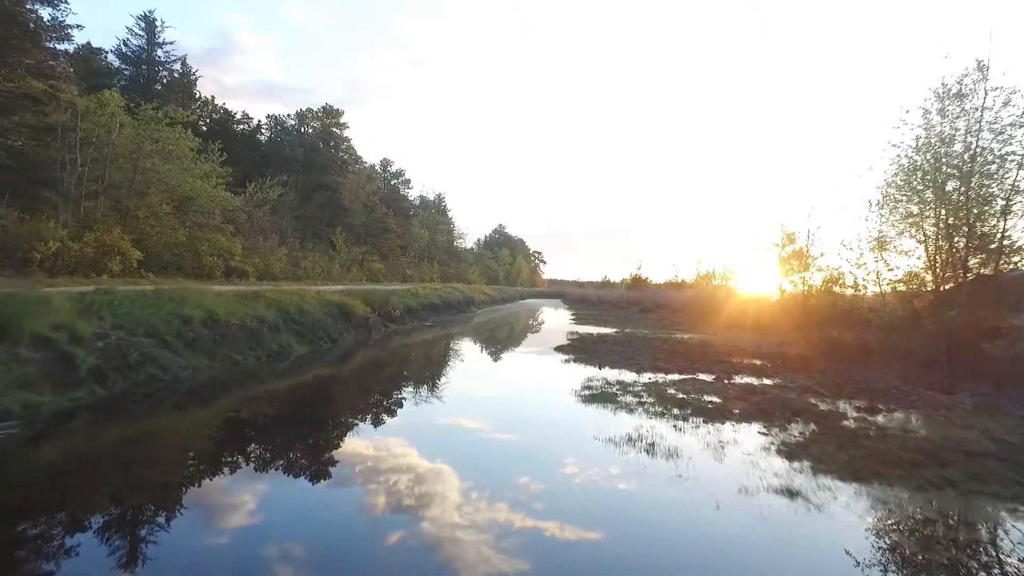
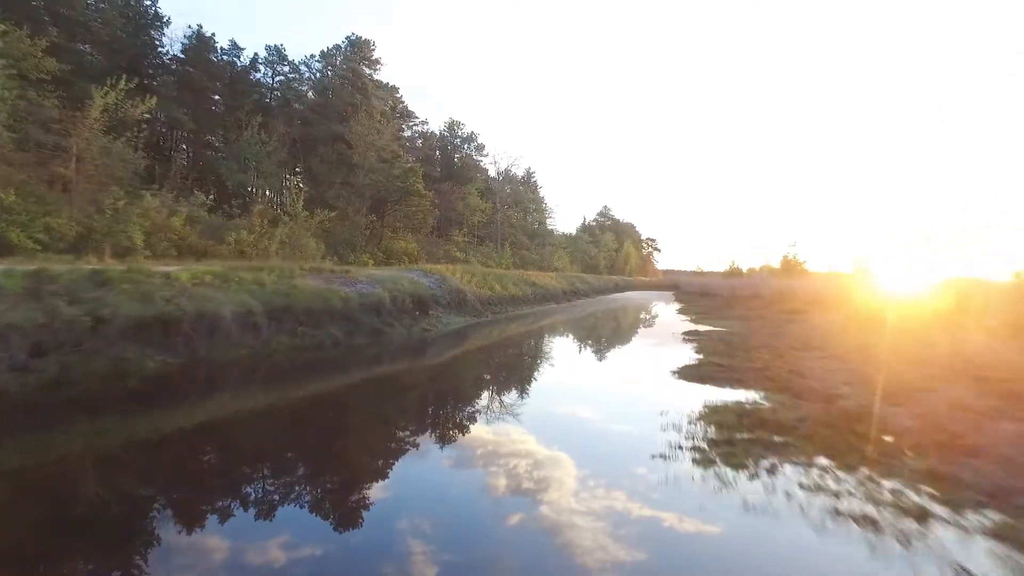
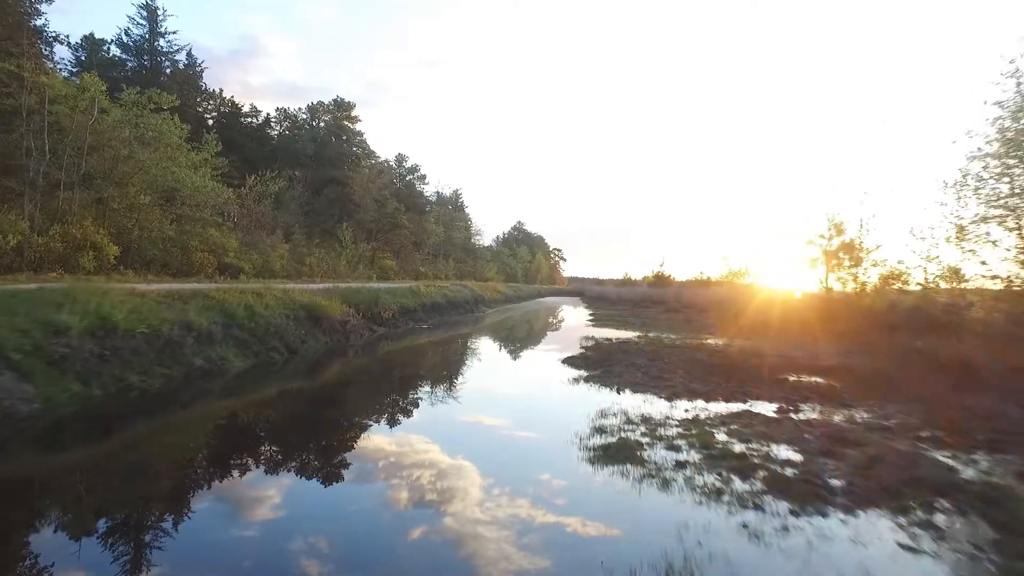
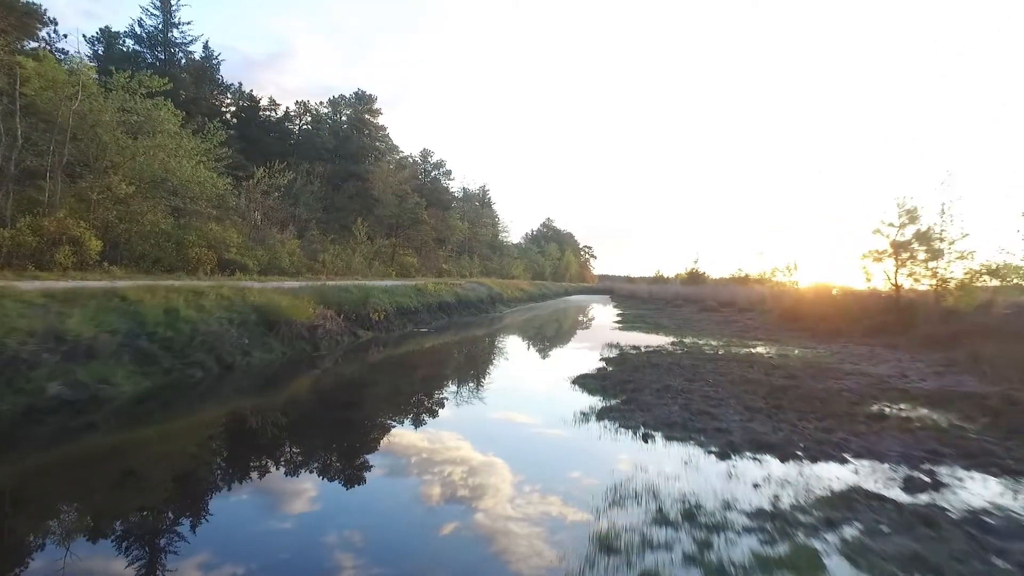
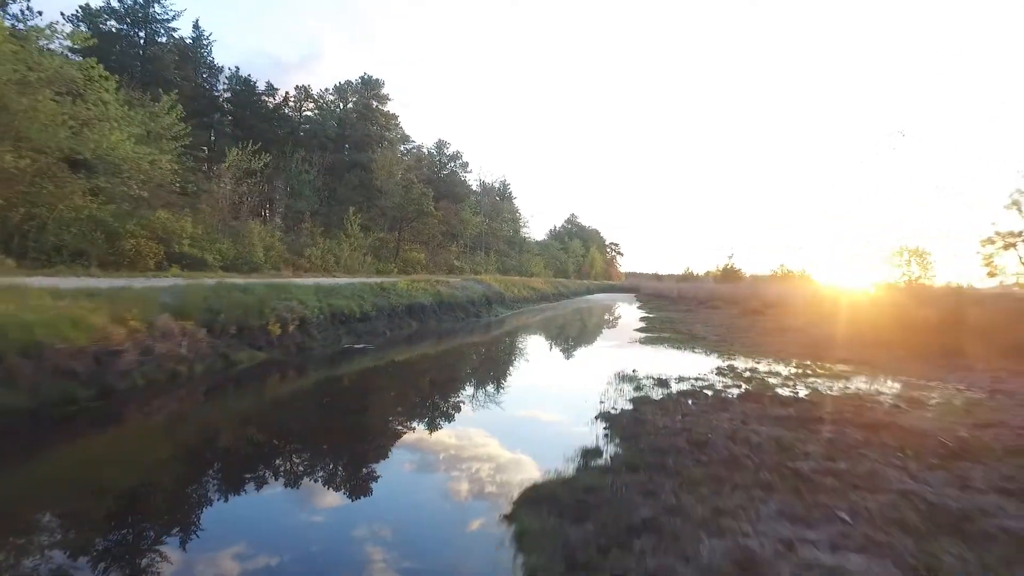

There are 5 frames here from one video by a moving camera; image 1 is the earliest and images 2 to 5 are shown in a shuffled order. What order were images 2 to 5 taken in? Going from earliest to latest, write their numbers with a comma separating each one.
3, 4, 5, 2
